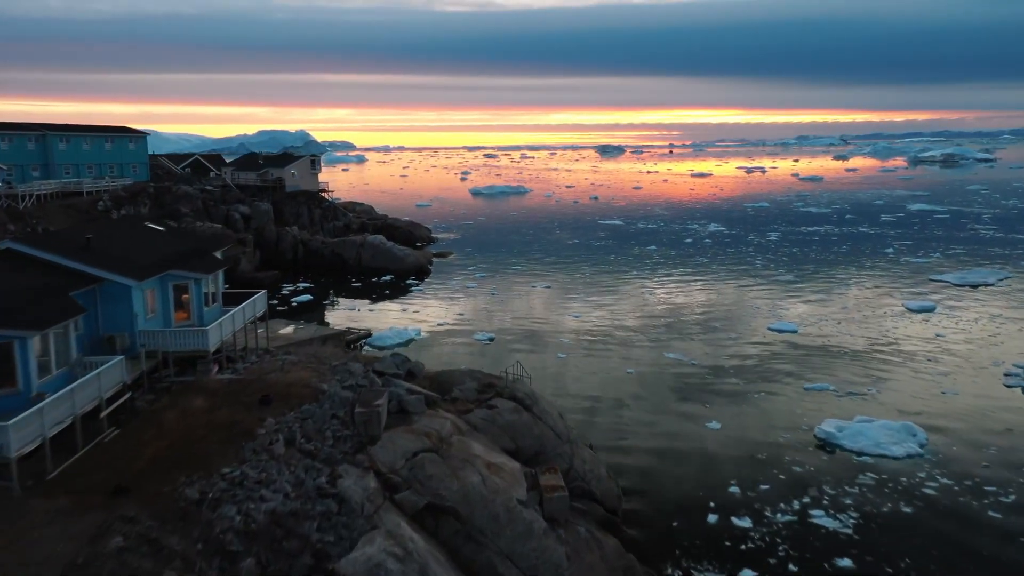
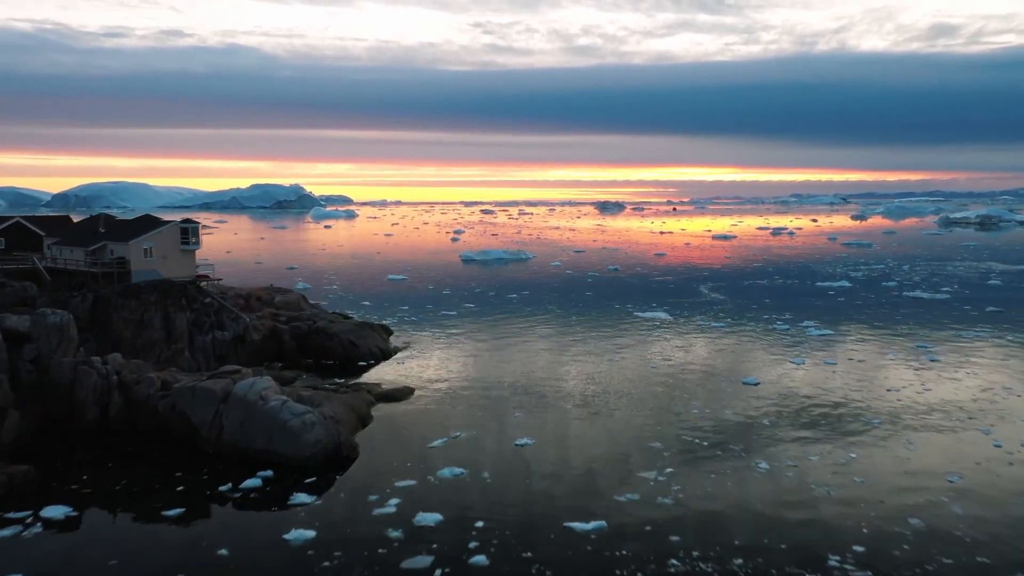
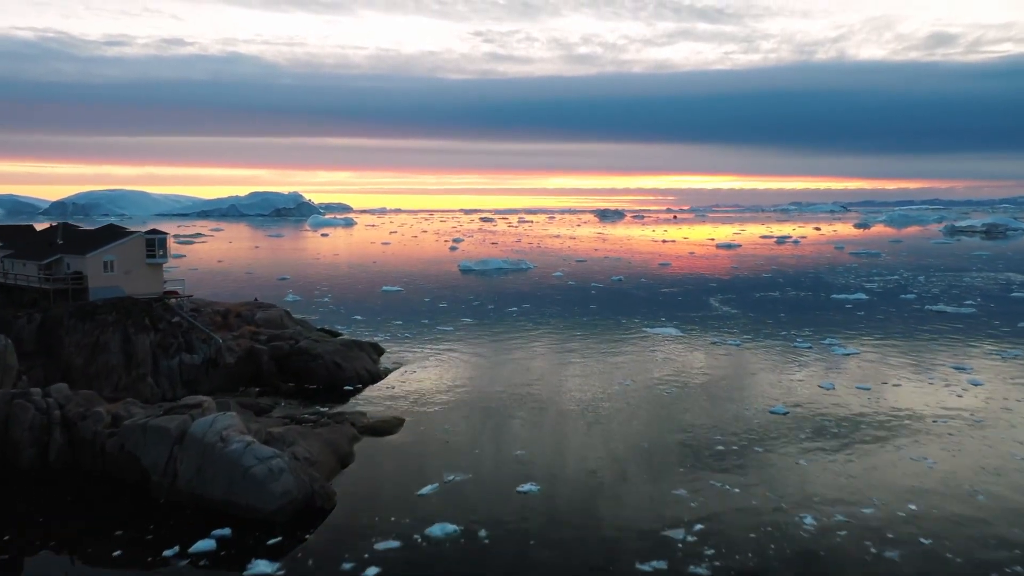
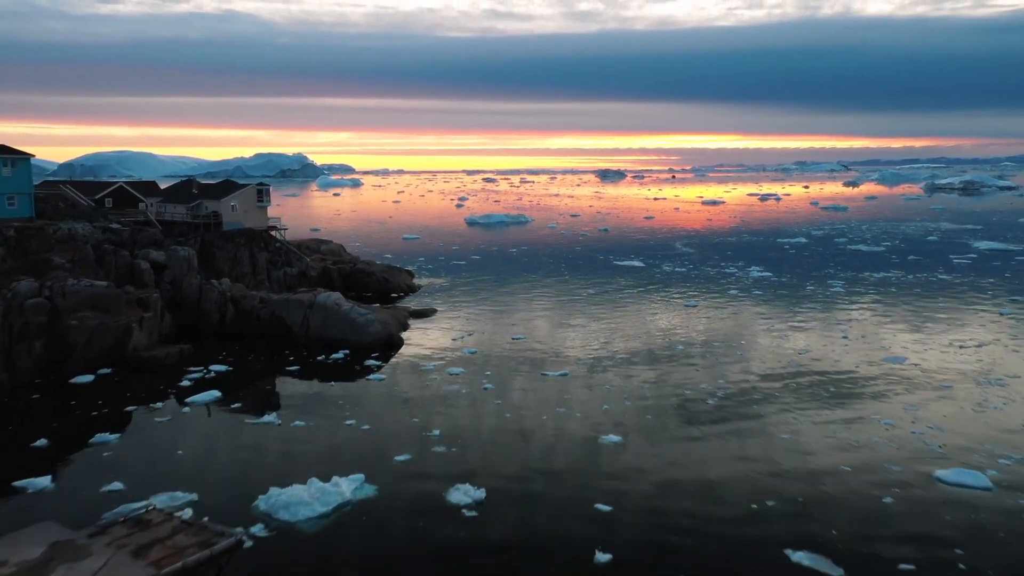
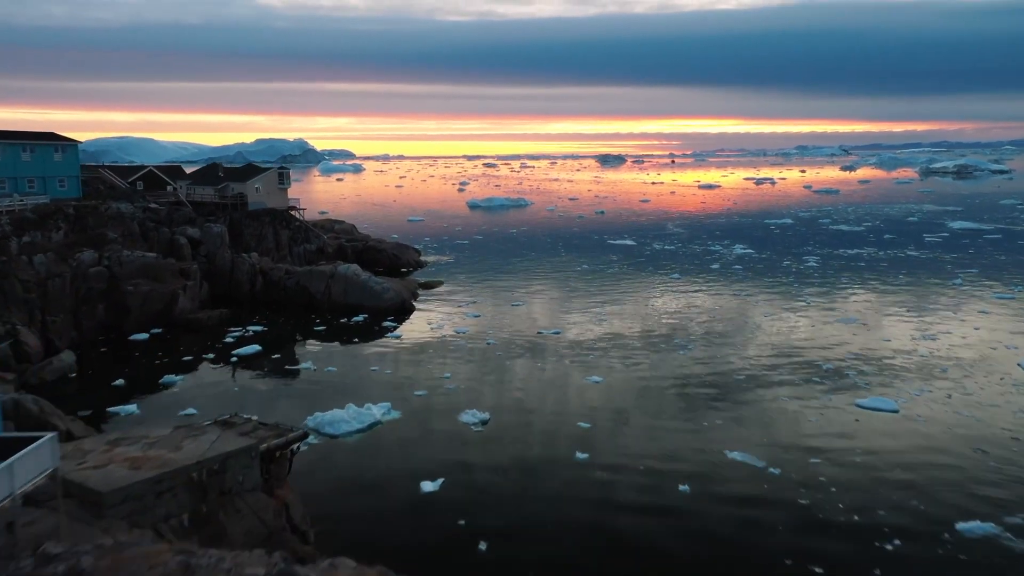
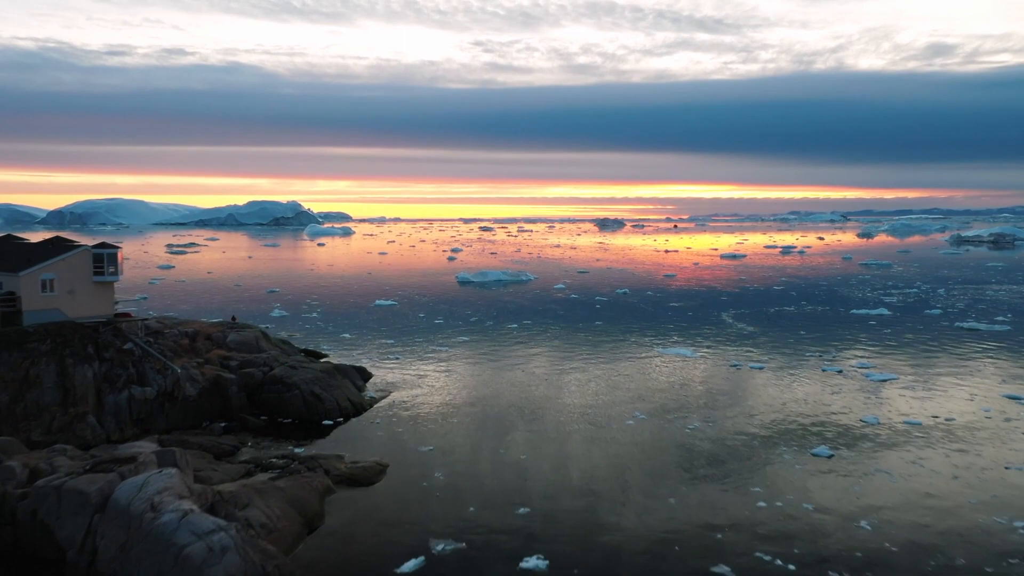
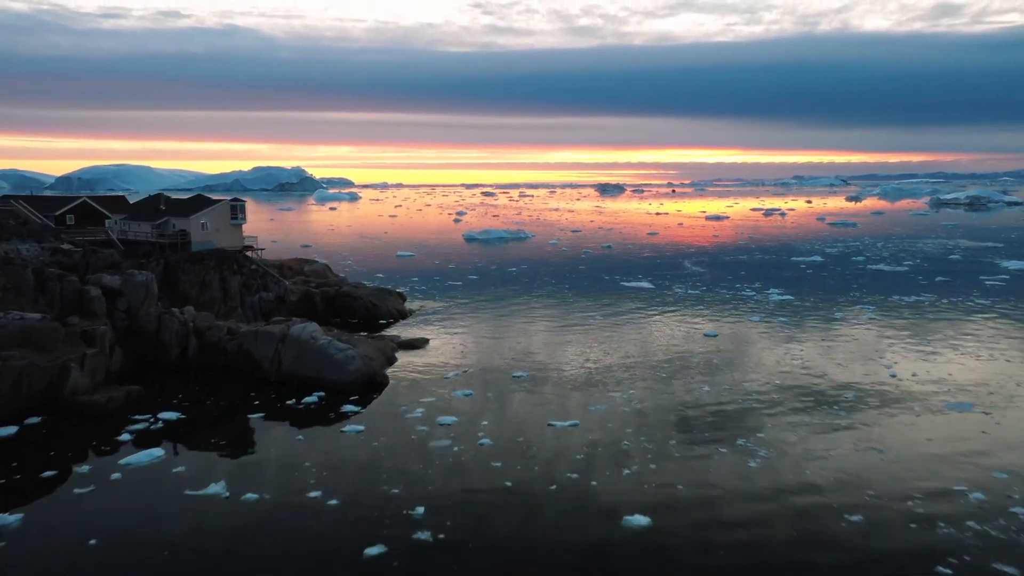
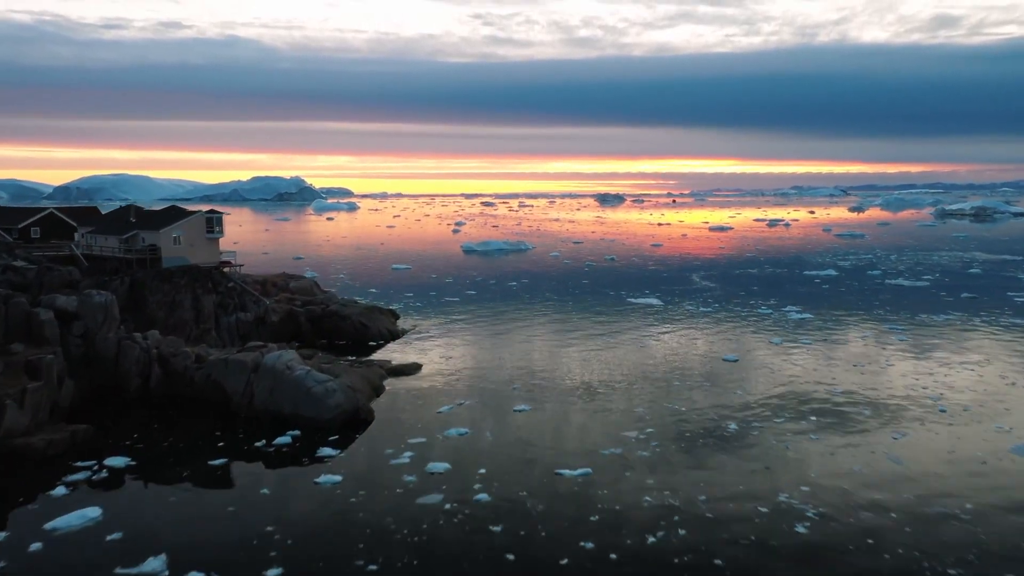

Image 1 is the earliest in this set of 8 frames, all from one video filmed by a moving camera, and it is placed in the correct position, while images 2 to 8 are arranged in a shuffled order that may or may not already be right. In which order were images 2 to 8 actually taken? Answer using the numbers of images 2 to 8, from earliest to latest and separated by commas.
5, 4, 7, 8, 2, 3, 6
